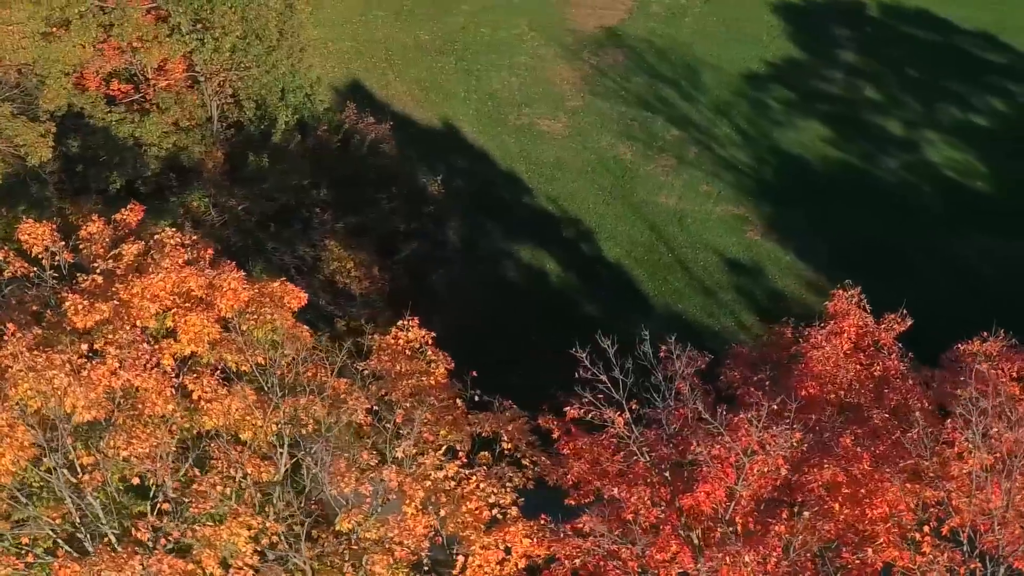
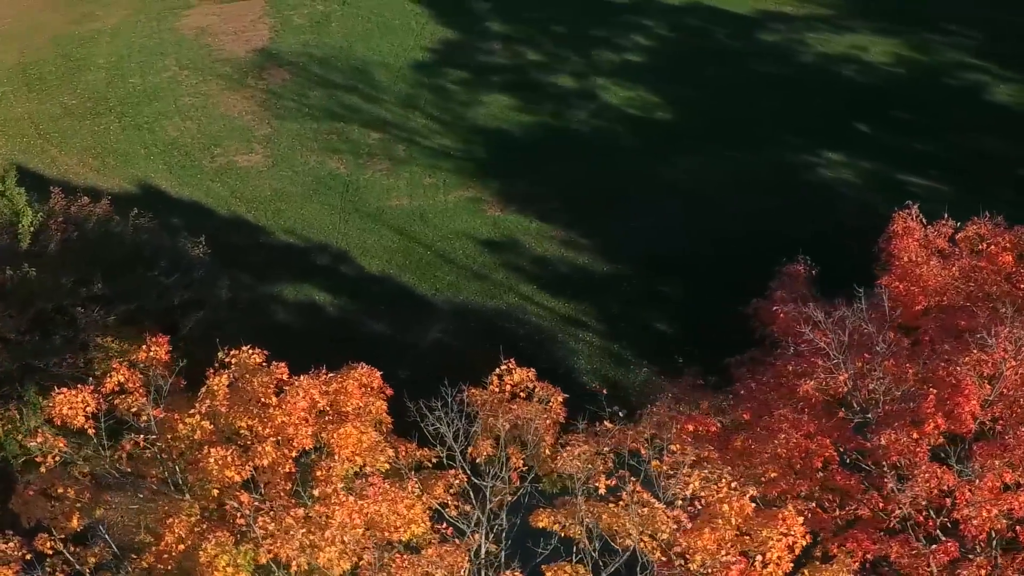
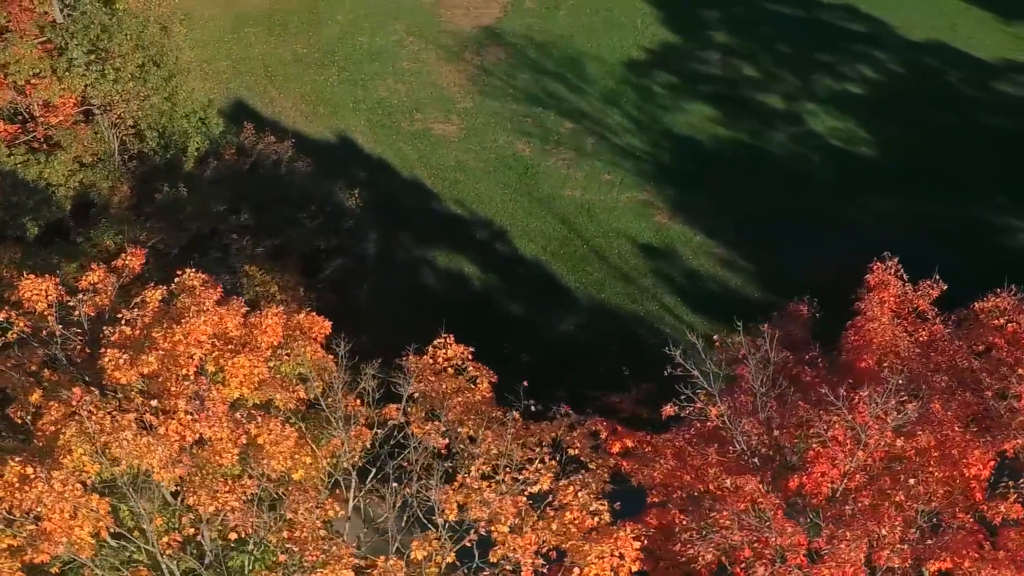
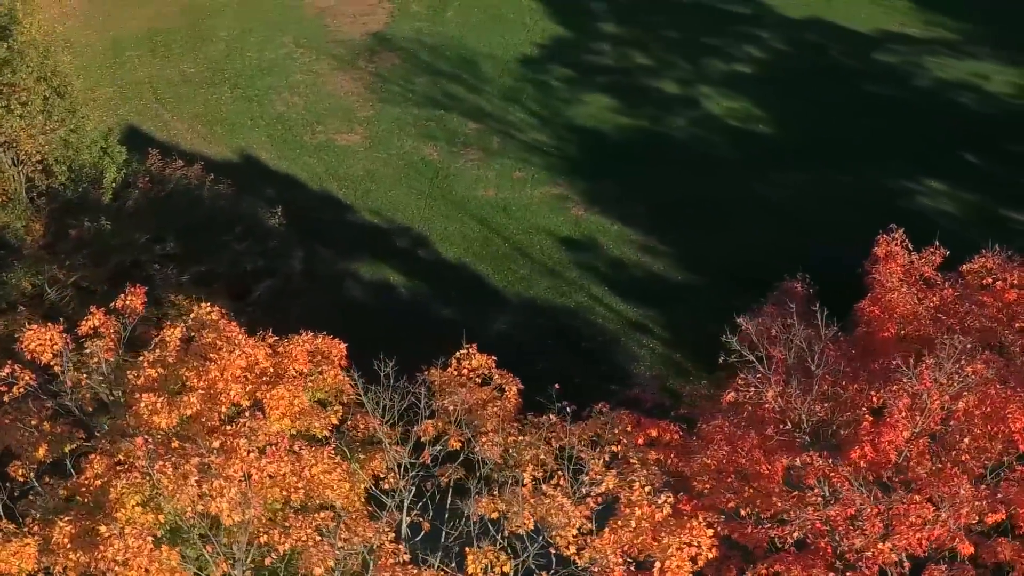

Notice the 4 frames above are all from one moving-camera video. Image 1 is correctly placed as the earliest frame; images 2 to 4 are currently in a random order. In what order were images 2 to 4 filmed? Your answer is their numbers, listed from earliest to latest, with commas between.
3, 4, 2
